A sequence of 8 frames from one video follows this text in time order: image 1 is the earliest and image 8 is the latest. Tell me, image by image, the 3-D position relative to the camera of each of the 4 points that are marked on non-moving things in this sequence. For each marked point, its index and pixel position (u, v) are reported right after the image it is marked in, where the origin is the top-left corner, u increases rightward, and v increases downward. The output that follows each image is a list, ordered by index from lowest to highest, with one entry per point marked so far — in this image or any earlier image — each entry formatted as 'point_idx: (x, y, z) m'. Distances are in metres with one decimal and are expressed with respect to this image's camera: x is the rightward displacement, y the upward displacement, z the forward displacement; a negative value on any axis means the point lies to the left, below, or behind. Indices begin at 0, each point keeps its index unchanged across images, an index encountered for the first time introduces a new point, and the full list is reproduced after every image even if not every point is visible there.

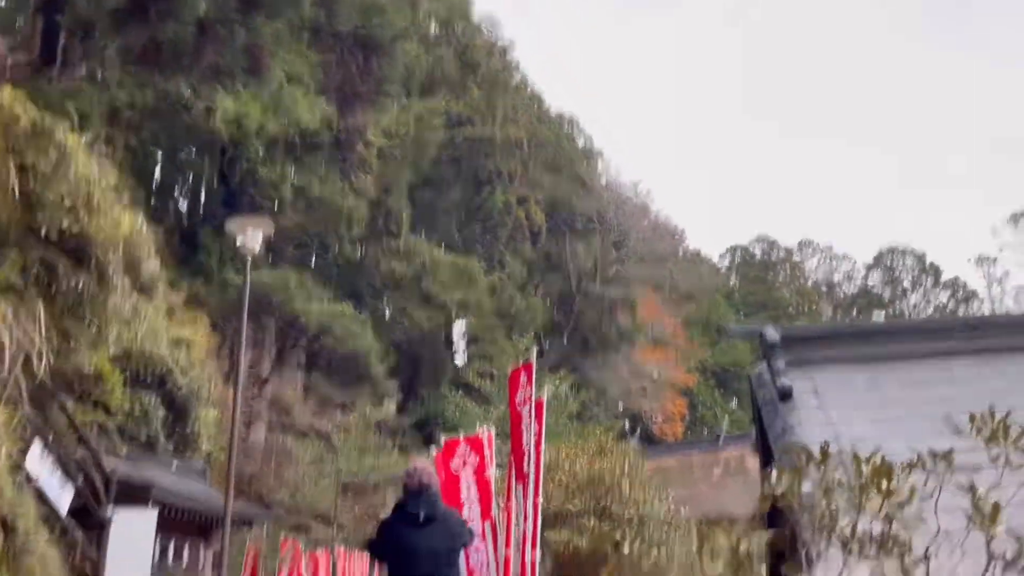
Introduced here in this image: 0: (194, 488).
0: (-5.1, -3.2, +13.0) m
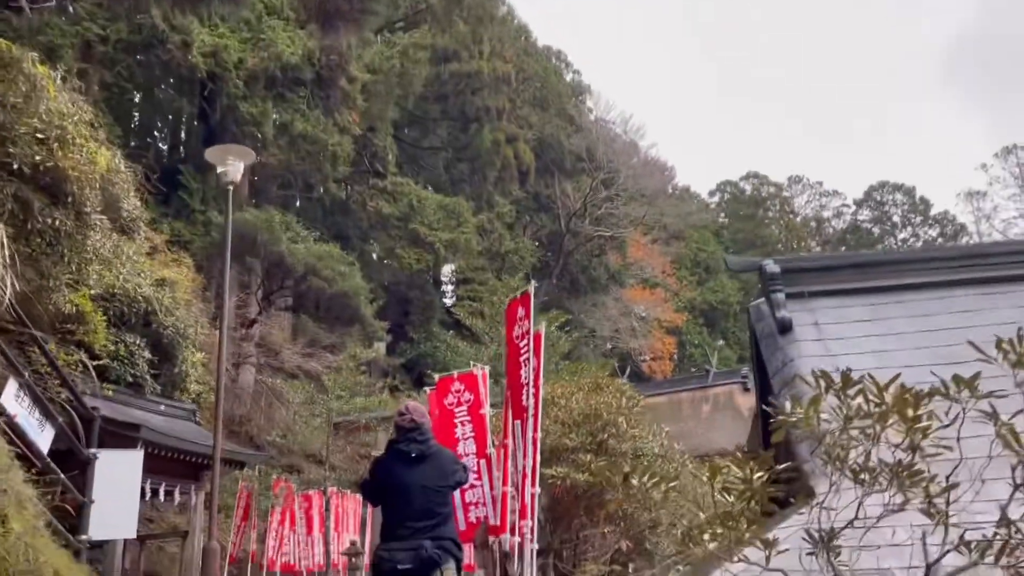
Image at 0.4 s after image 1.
0: (-5.2, -2.2, +12.9) m
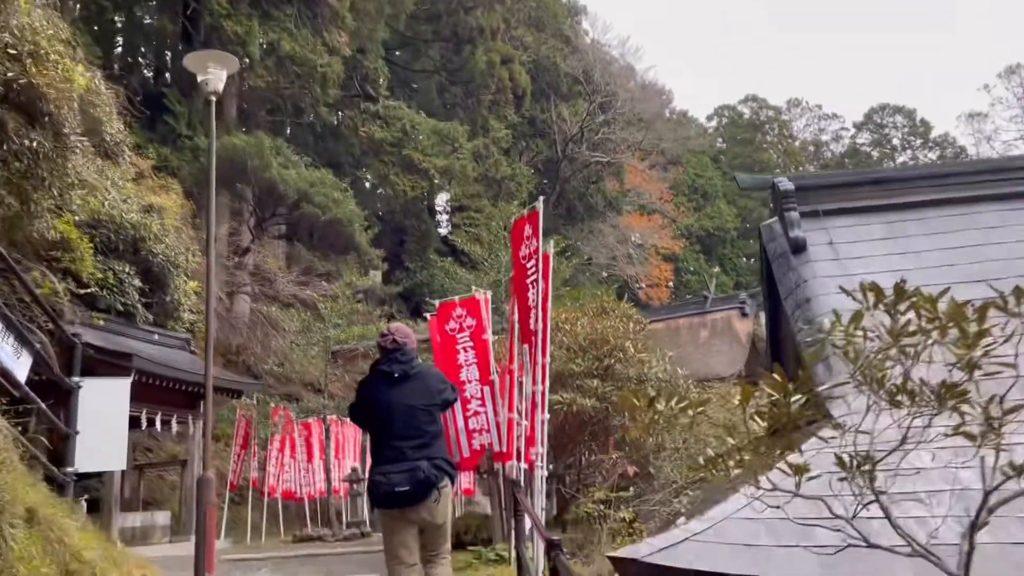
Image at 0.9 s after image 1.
0: (-5.2, -1.1, +12.7) m
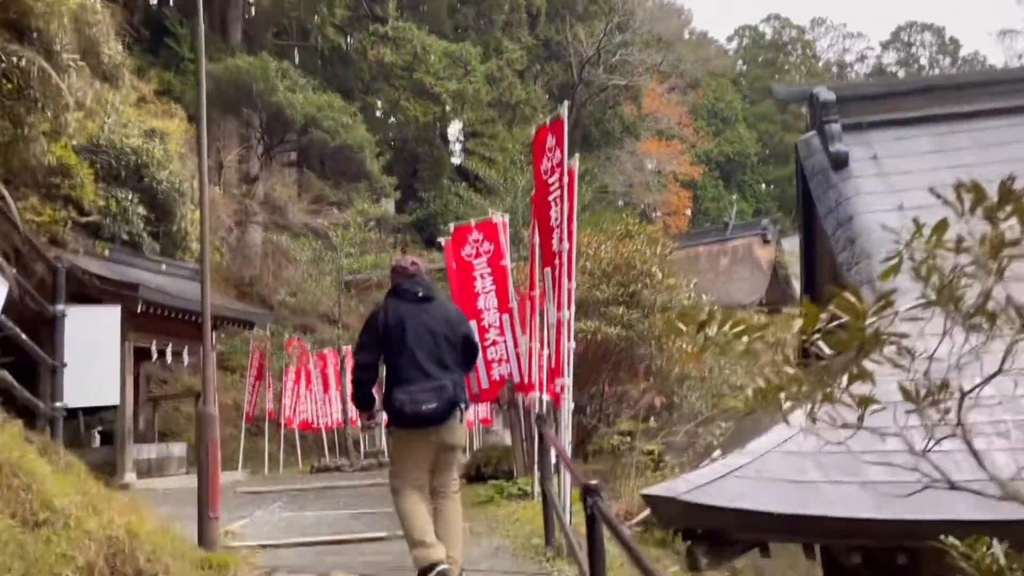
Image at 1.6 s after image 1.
0: (-4.9, 0.0, +12.3) m
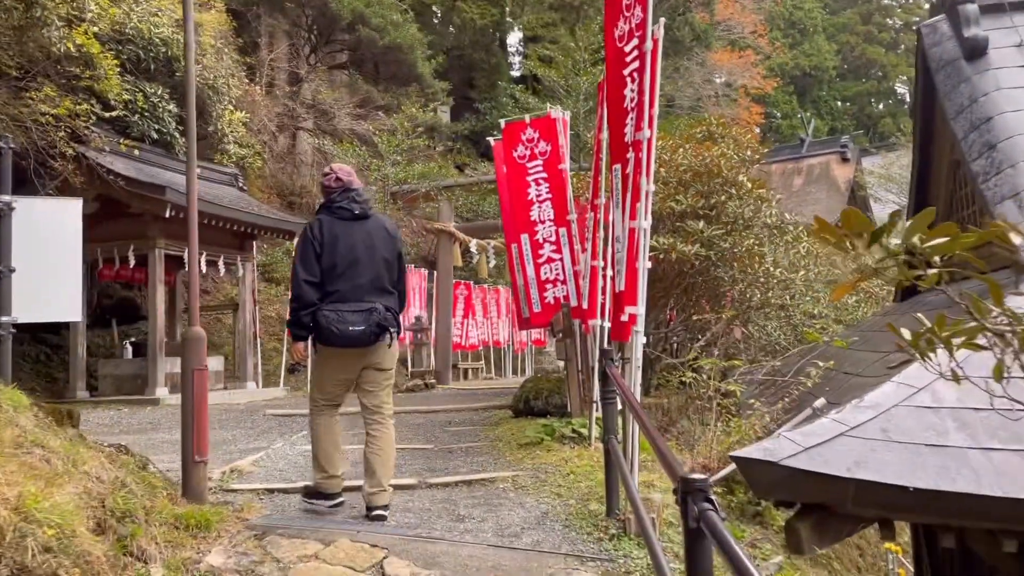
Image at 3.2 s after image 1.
0: (-4.1, +1.3, +11.6) m
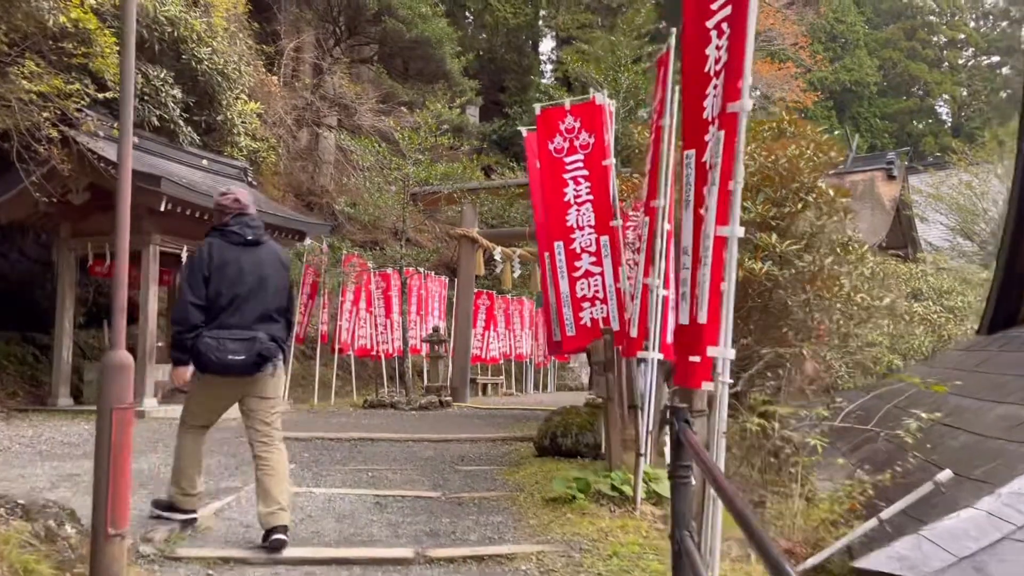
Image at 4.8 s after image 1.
0: (-3.7, +1.3, +10.7) m
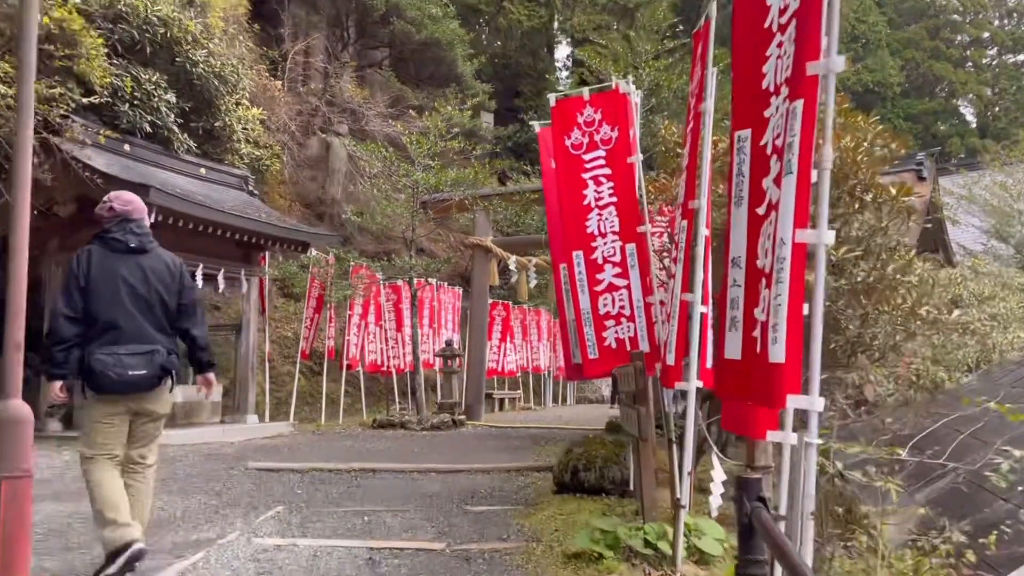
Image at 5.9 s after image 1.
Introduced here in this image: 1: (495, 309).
0: (-3.5, +1.1, +10.1) m
1: (-0.3, -0.4, +14.1) m
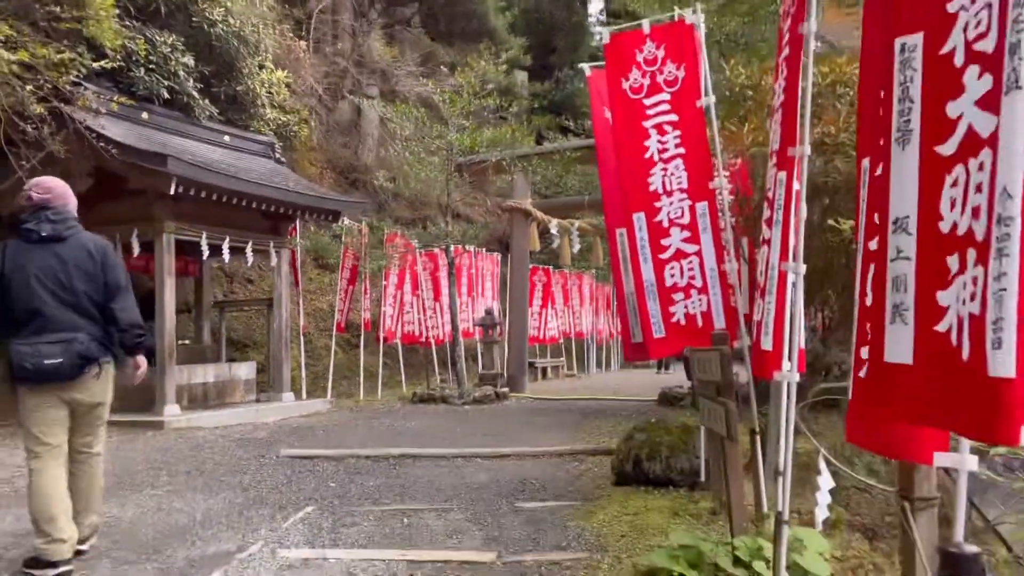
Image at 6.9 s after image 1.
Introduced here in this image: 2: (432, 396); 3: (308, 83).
0: (-3.1, +1.4, +9.6) m
1: (+0.4, +0.2, +13.5) m
2: (-1.1, -1.4, +10.9) m
3: (-3.3, +3.3, +13.1) m
